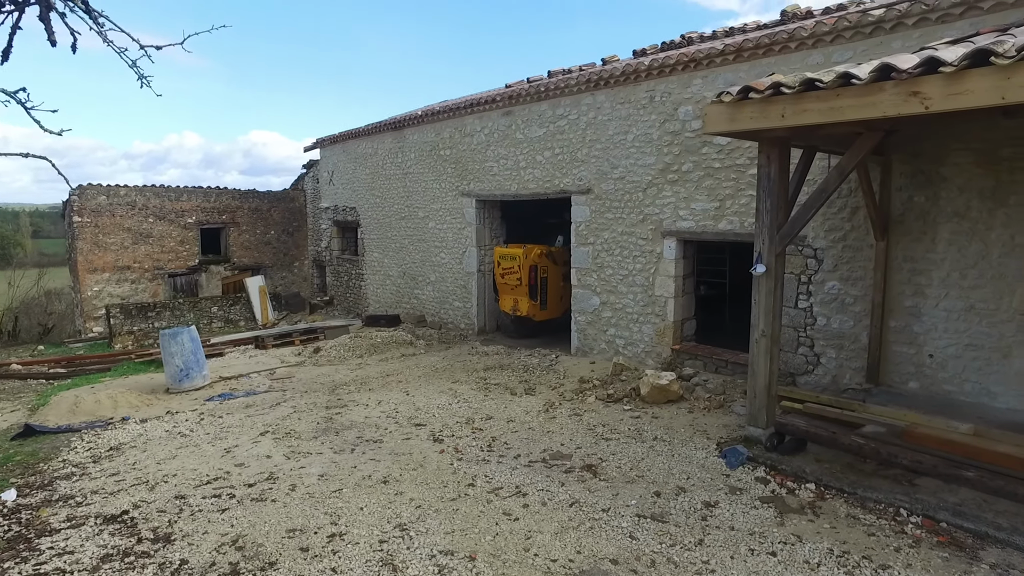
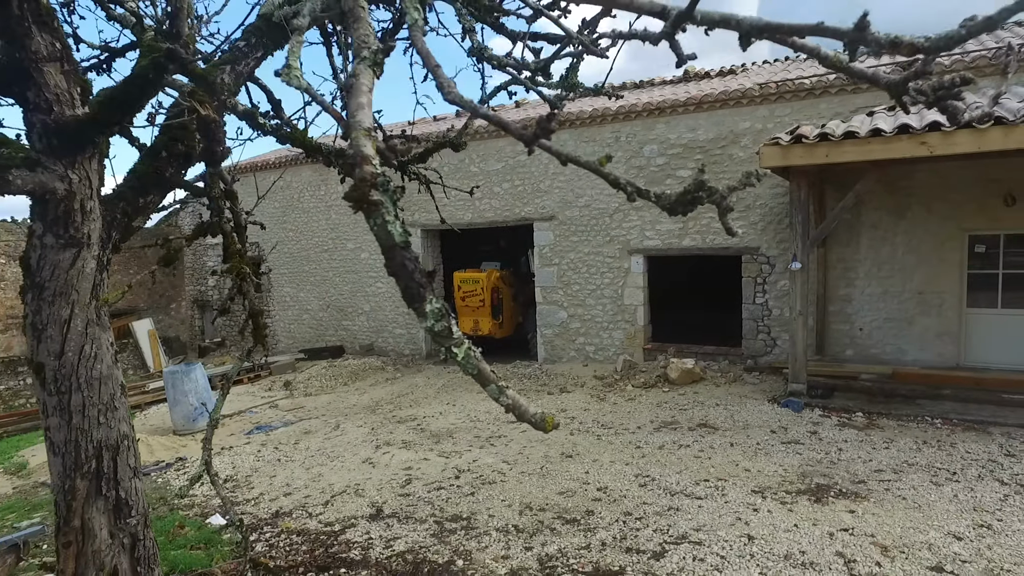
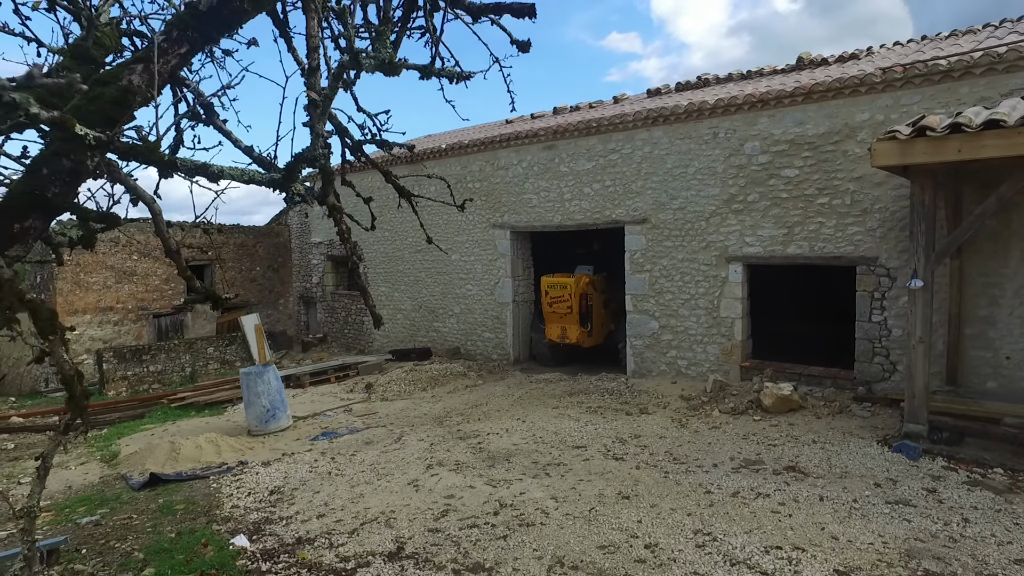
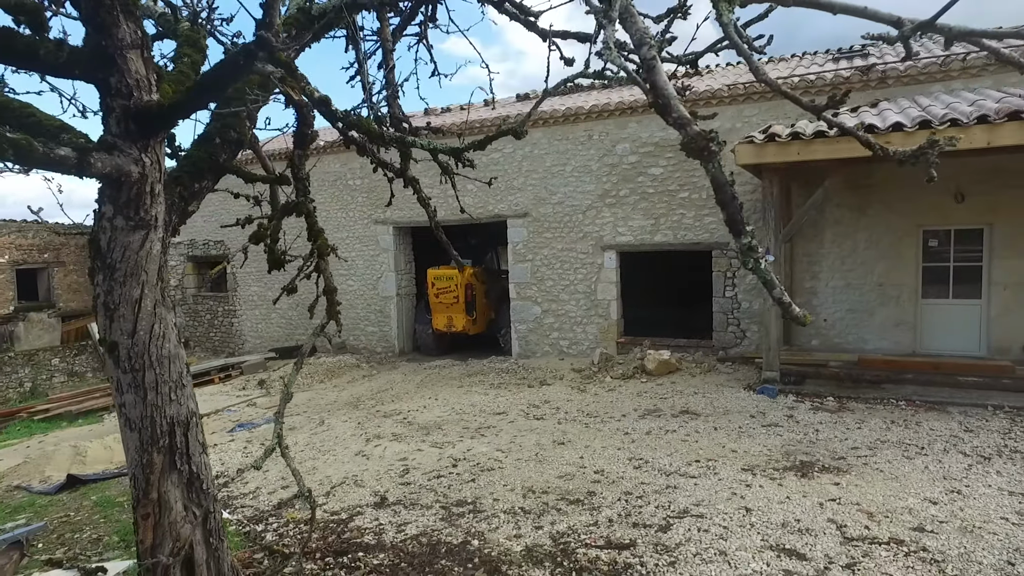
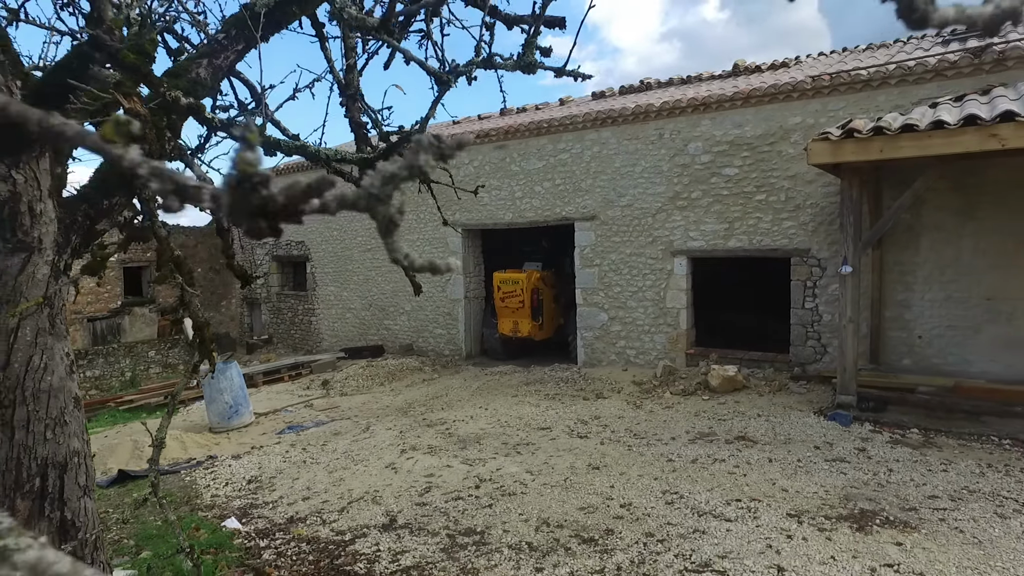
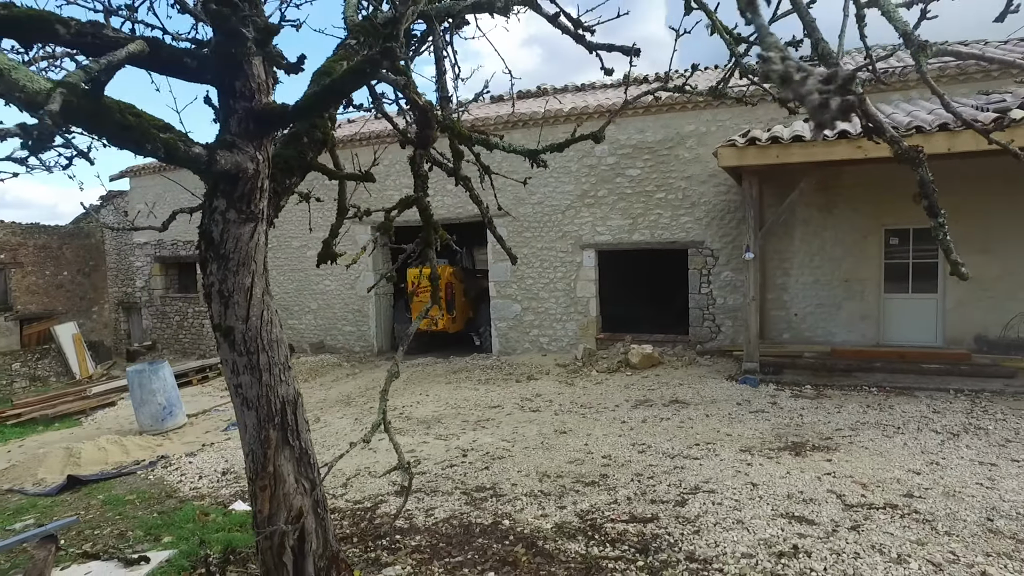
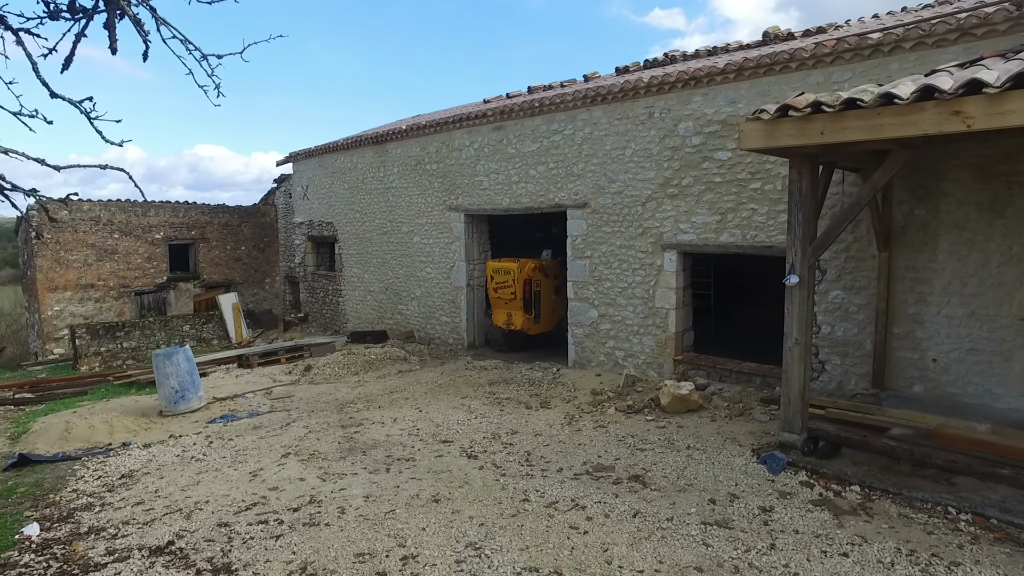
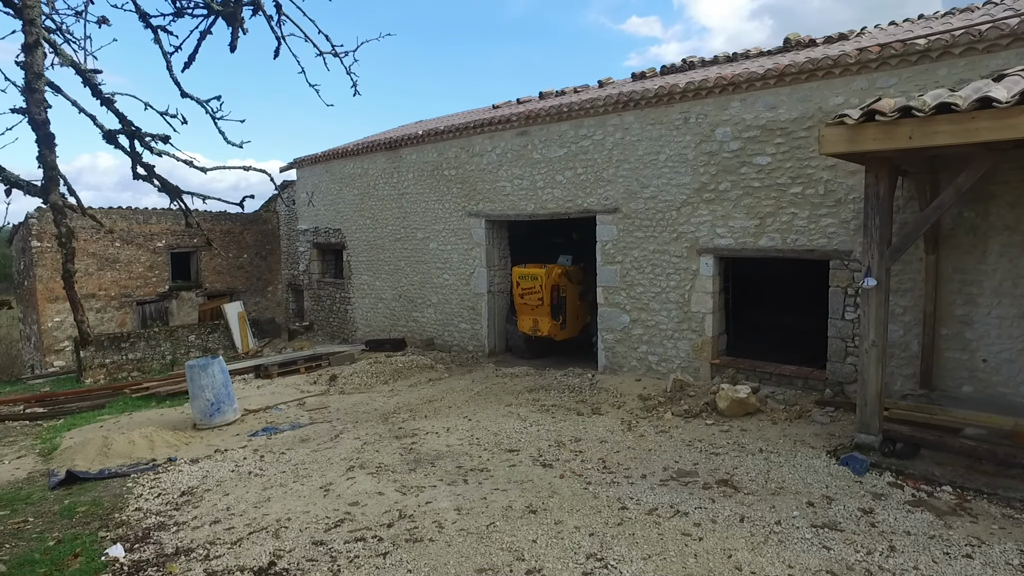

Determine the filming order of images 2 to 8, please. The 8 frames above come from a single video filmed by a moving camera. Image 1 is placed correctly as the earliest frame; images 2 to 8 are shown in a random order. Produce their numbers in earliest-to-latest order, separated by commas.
7, 8, 3, 5, 2, 4, 6
